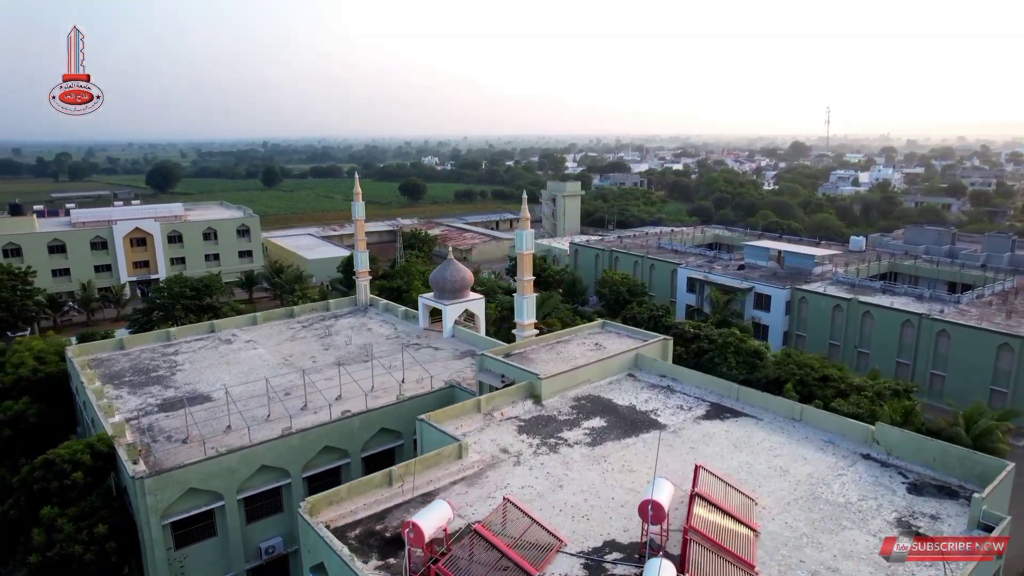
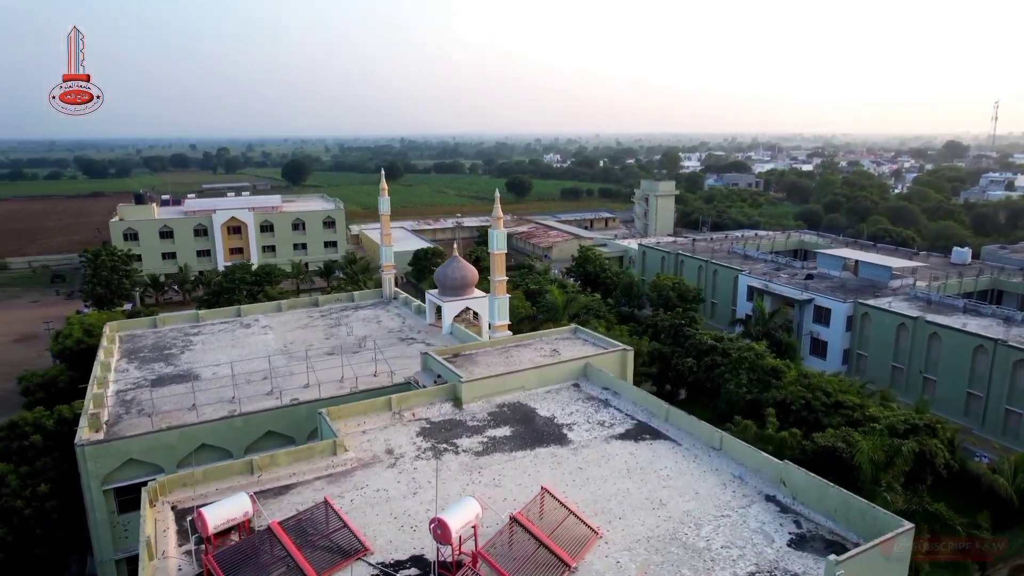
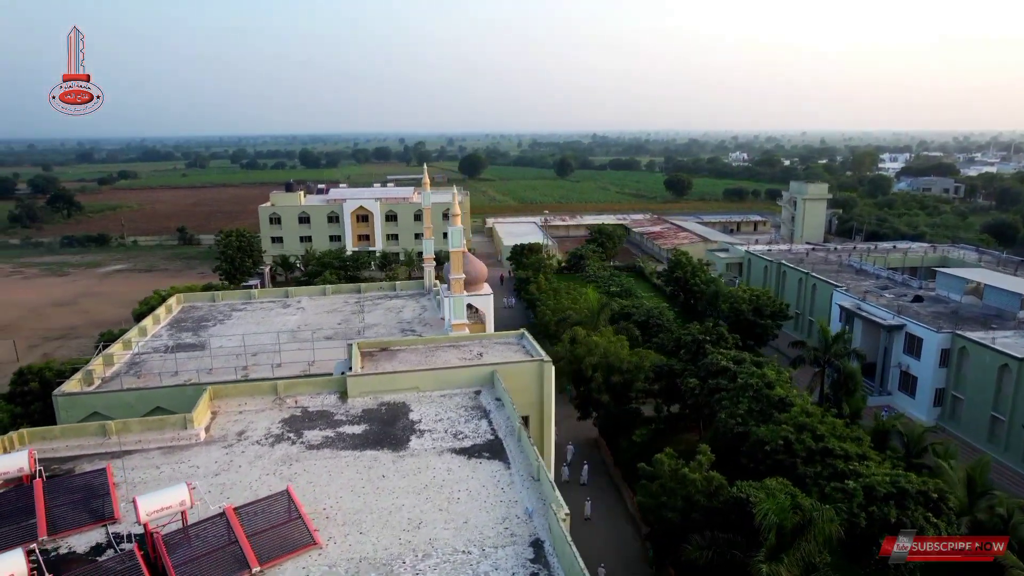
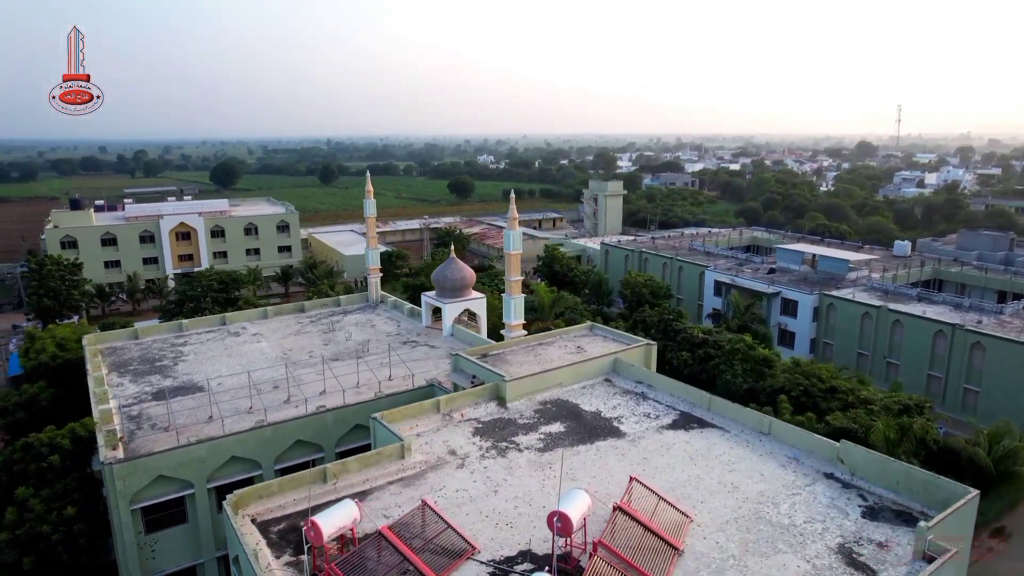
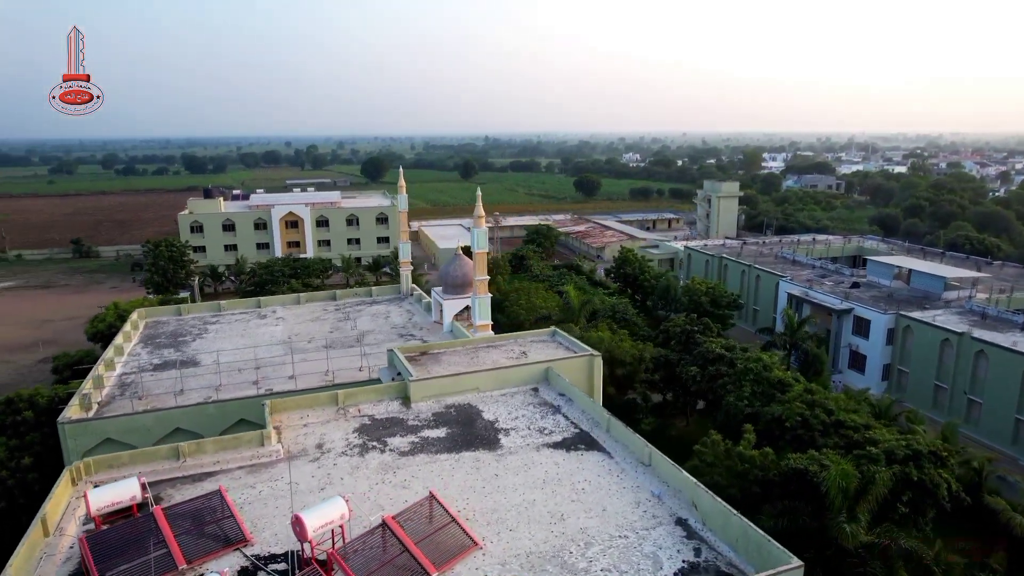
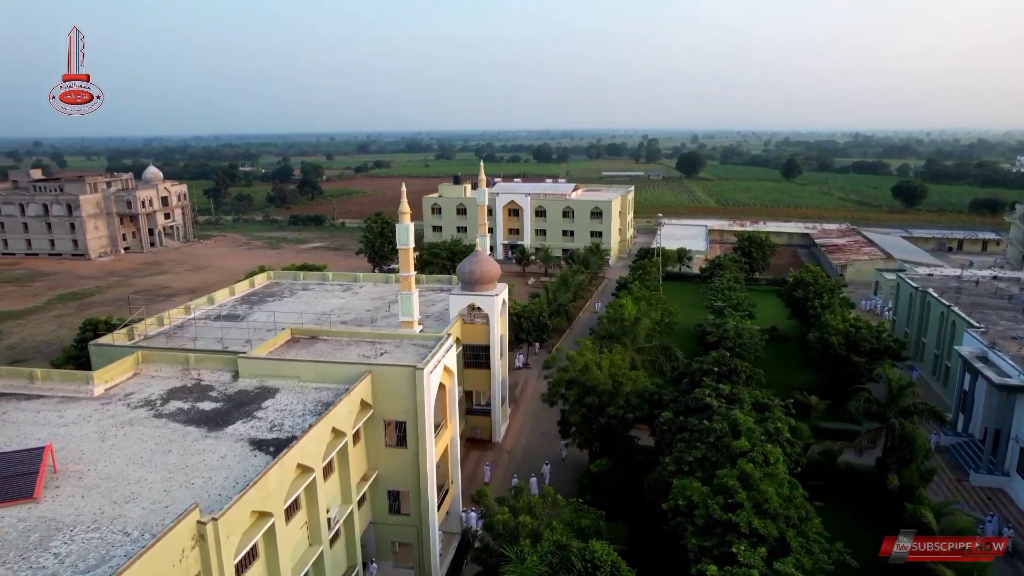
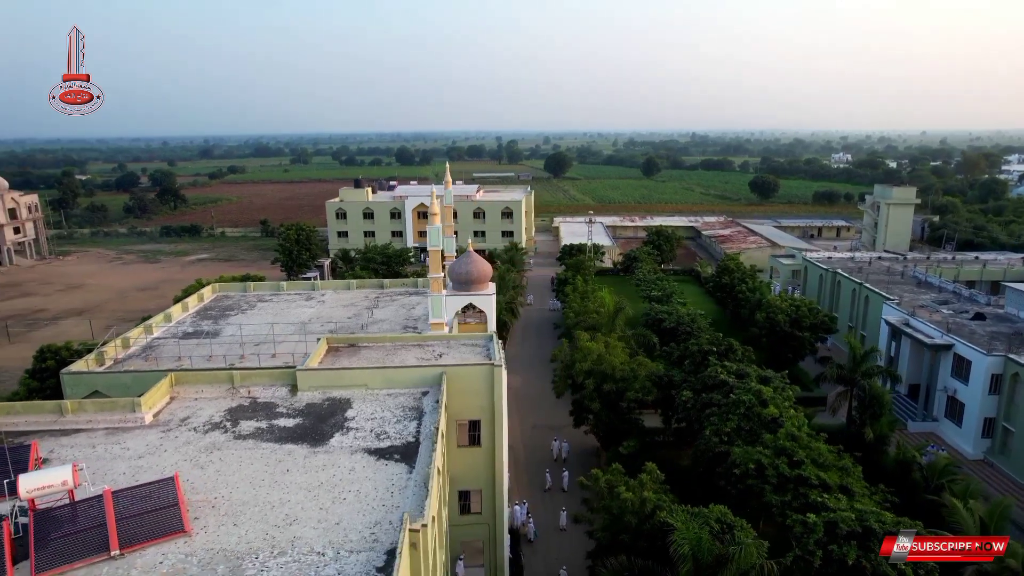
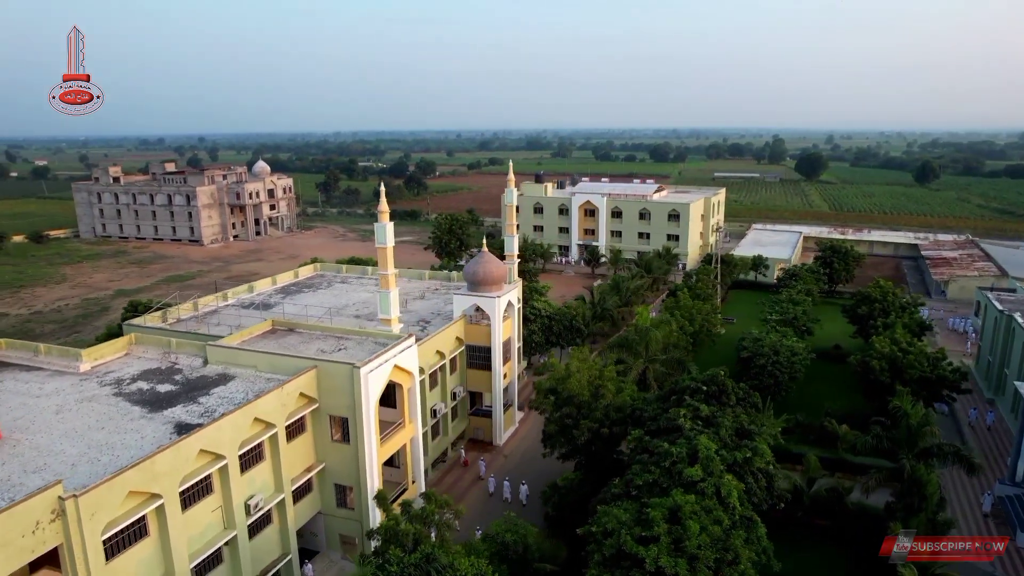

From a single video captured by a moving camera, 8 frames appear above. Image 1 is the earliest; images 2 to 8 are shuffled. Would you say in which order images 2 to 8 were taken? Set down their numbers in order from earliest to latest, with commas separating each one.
4, 2, 5, 3, 7, 6, 8
